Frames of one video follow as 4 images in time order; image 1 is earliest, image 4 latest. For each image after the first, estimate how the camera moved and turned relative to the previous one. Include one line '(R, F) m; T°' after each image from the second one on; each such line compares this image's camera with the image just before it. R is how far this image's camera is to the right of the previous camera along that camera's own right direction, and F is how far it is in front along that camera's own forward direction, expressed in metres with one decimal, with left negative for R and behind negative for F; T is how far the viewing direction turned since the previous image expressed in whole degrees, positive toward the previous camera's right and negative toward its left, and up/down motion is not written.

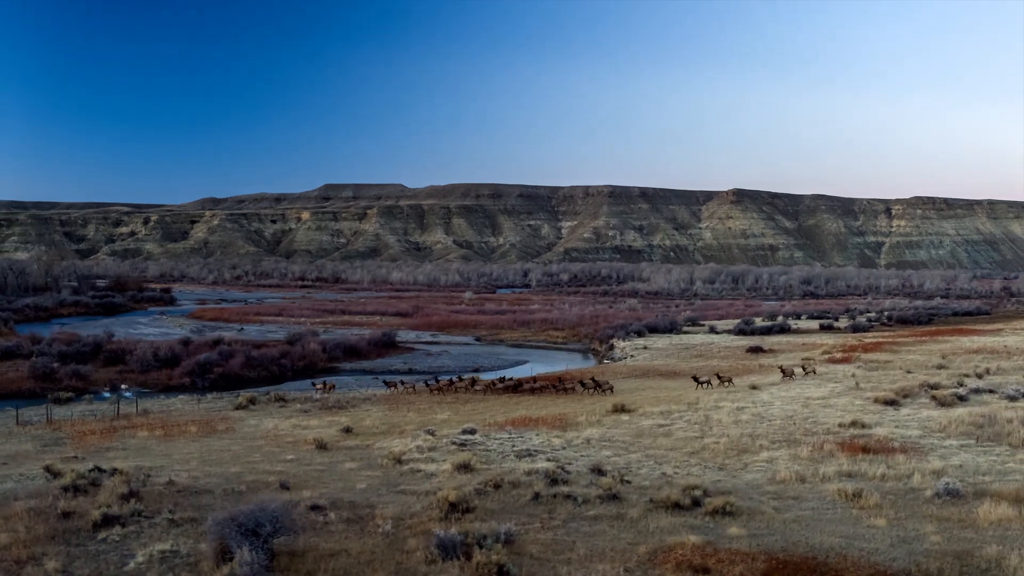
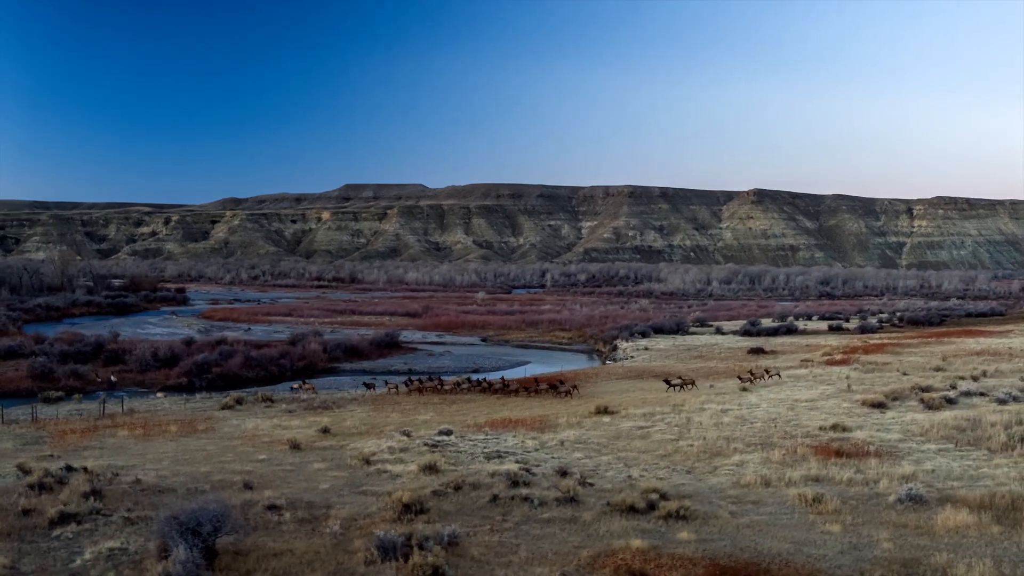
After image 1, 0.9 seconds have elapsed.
(+1.1, 0.0) m; -1°
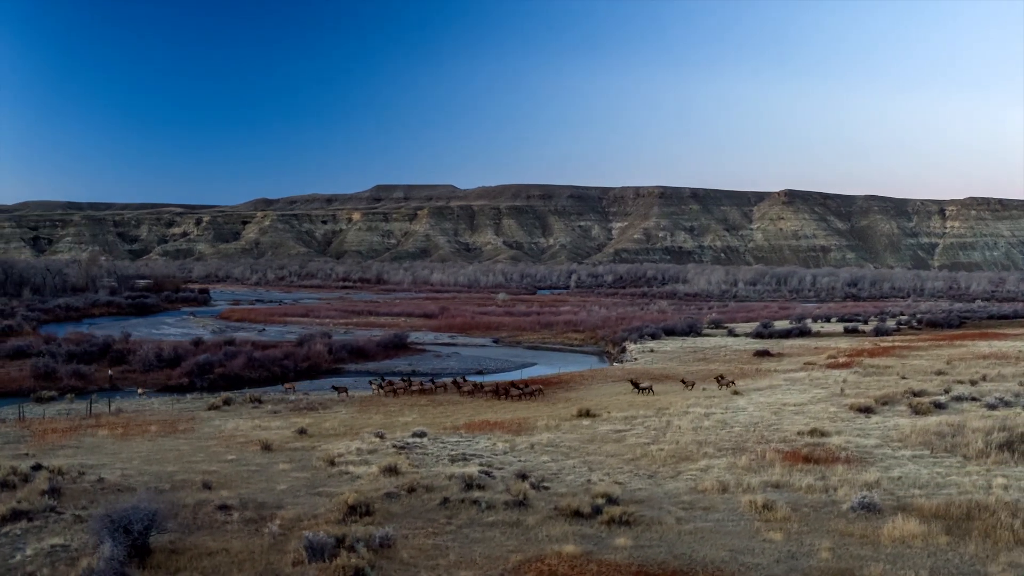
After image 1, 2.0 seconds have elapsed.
(+1.4, 0.0) m; -2°
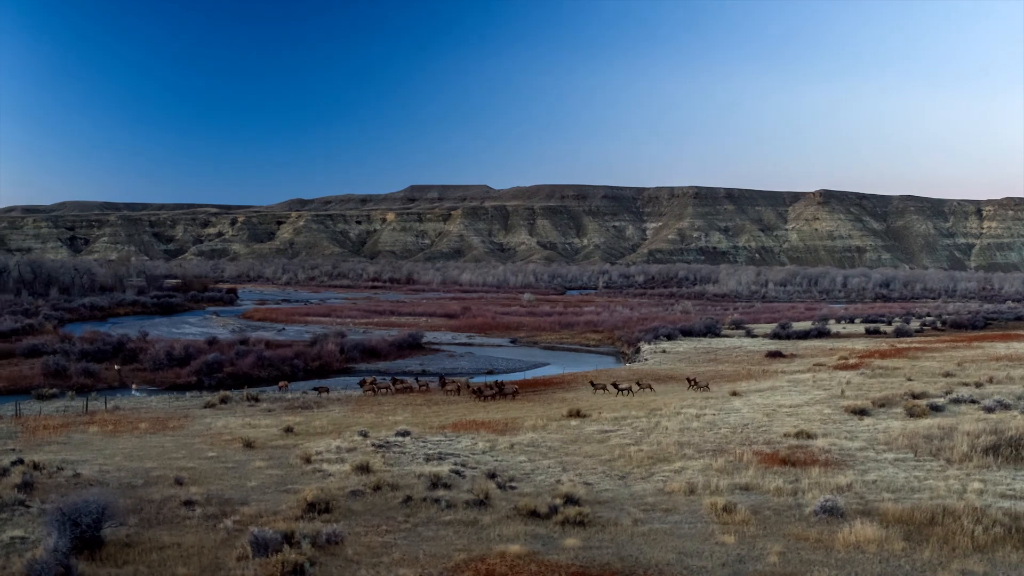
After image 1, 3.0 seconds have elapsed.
(+1.3, 0.0) m; -2°
